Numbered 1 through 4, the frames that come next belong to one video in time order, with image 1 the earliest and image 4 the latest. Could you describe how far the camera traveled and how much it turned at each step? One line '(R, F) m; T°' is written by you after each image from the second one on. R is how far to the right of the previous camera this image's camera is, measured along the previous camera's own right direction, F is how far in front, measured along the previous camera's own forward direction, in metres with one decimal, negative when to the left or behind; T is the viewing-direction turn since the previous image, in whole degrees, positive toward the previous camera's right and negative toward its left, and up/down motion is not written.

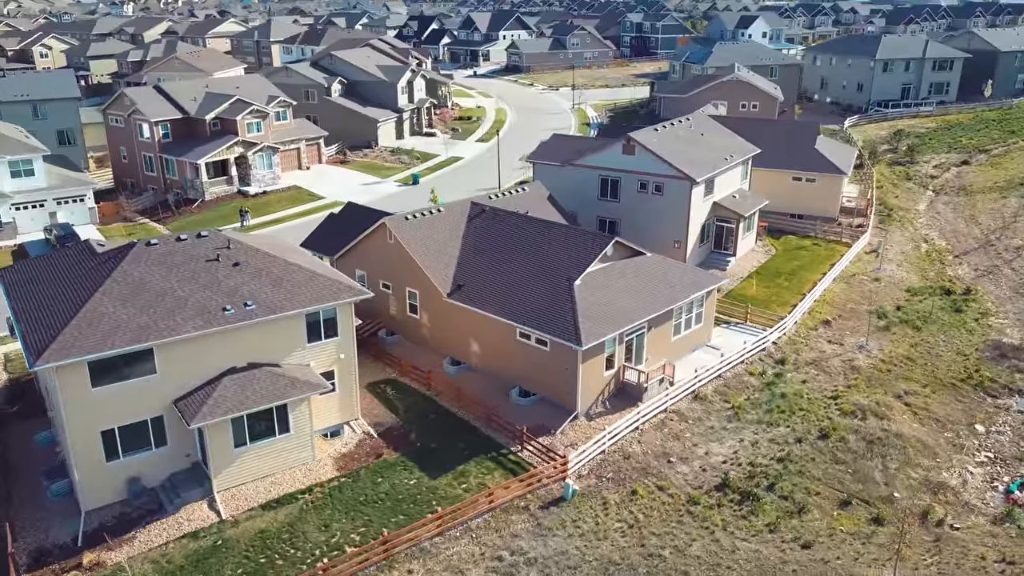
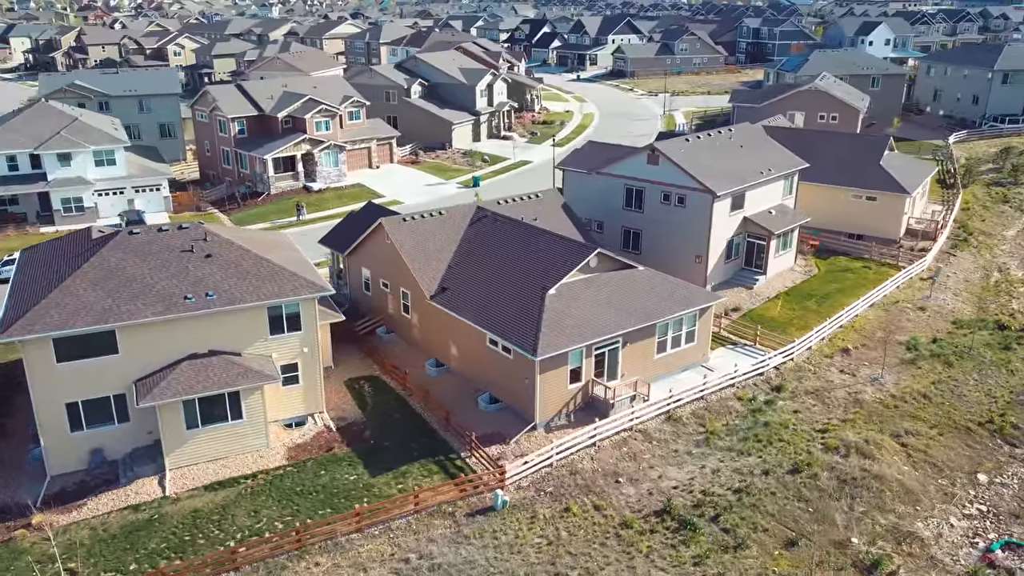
(+4.7, +0.4) m; -9°
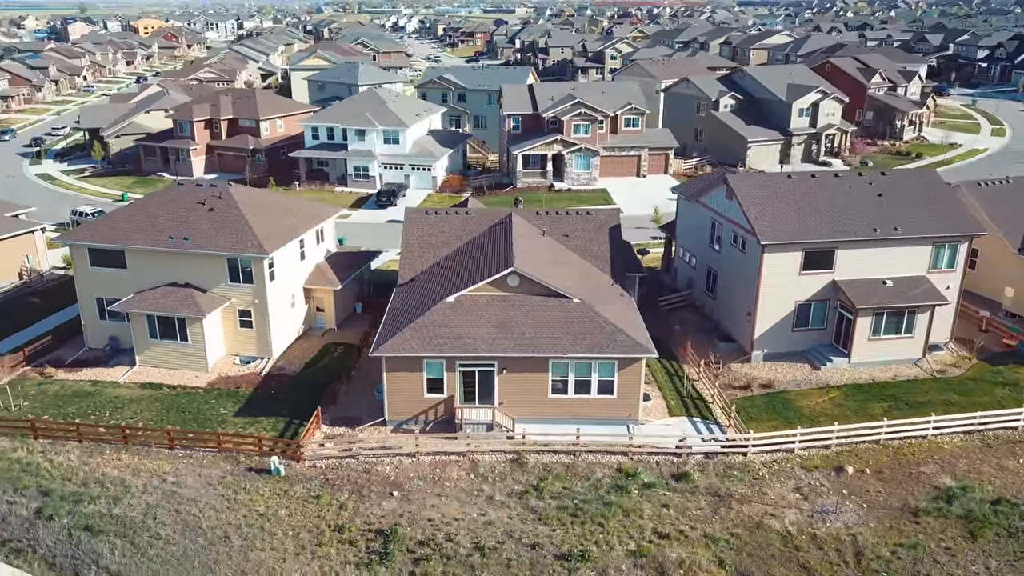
(+16.7, +5.5) m; -34°
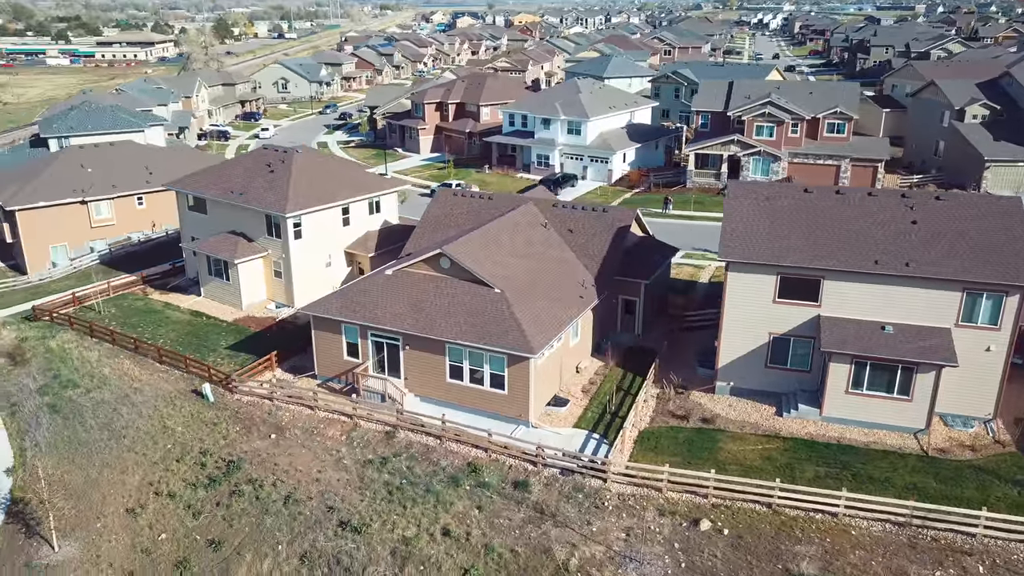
(+12.5, +2.8) m; -24°
